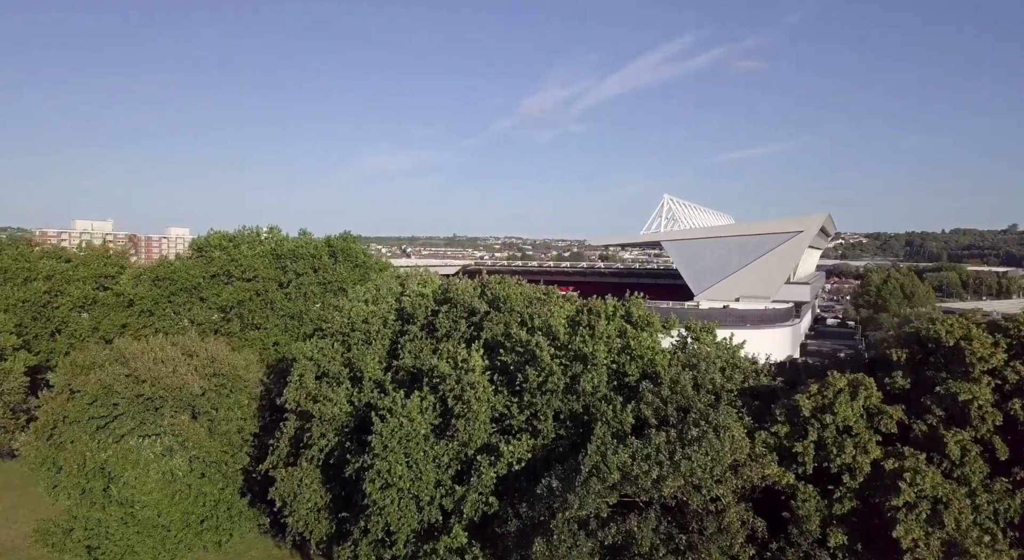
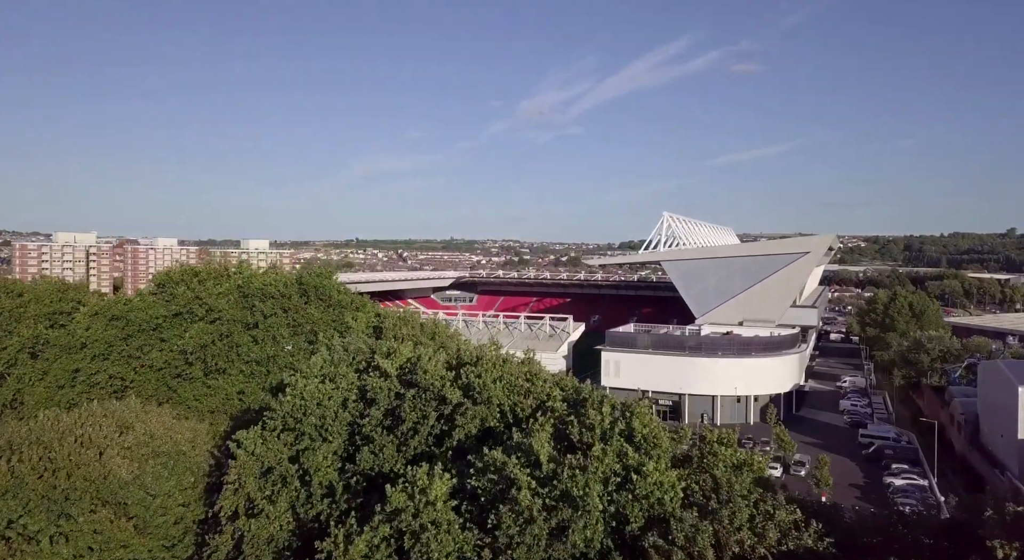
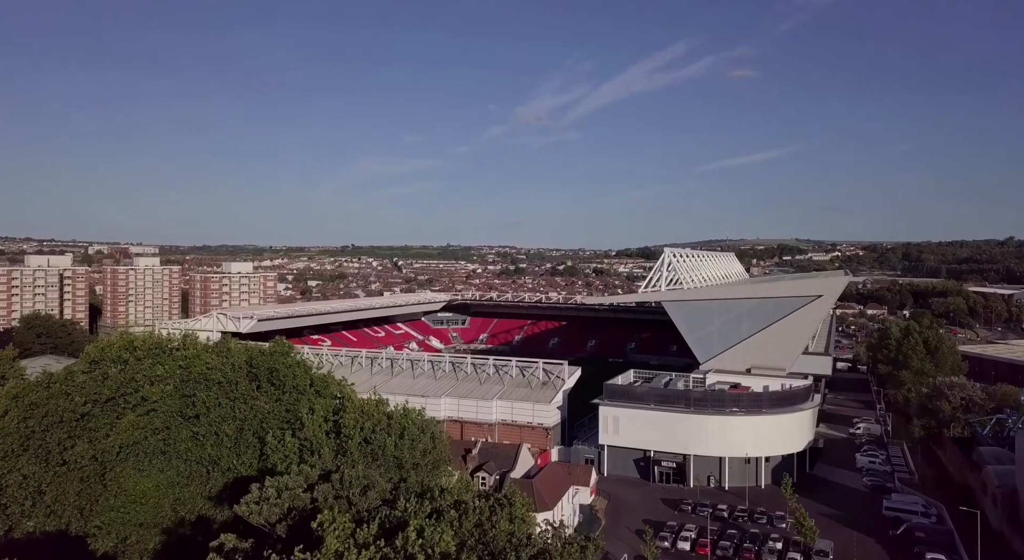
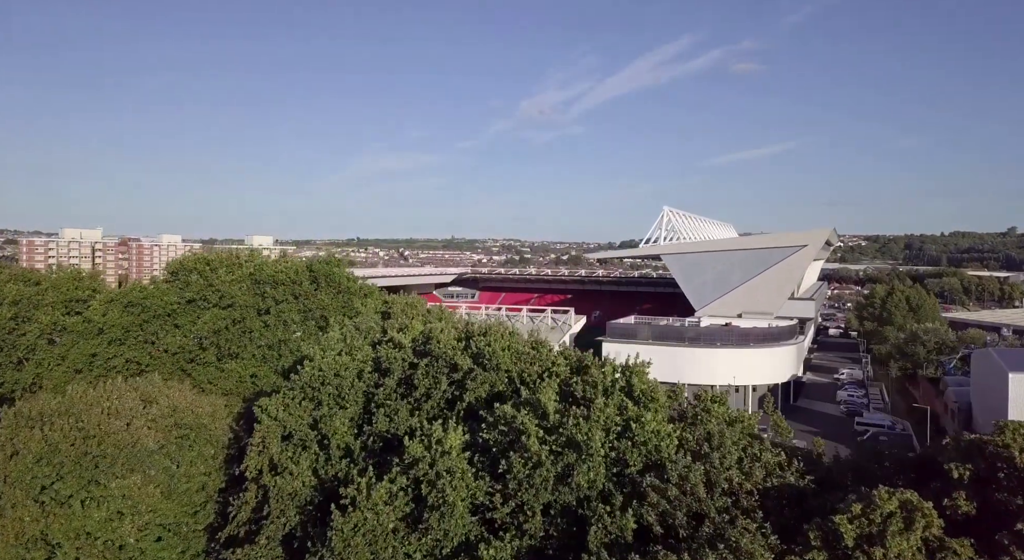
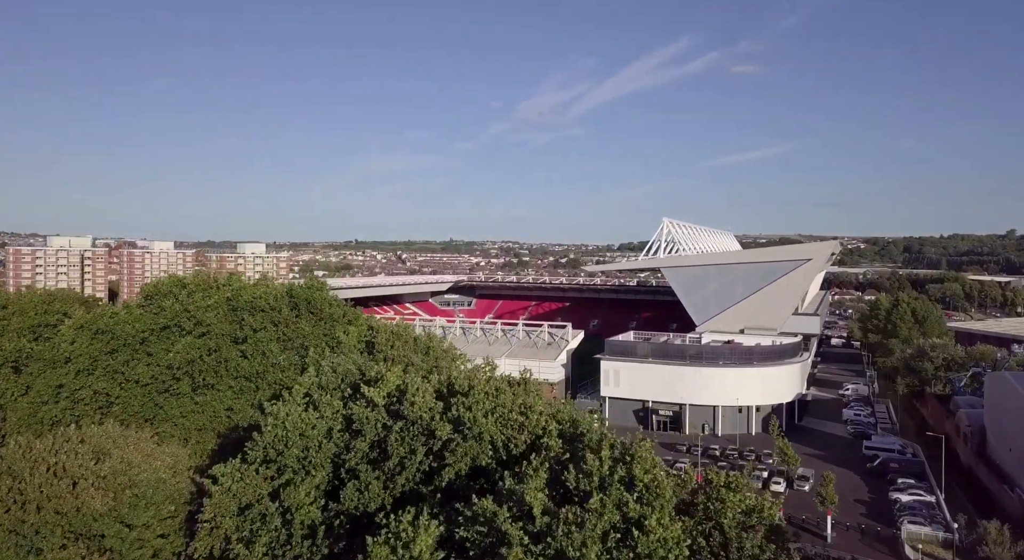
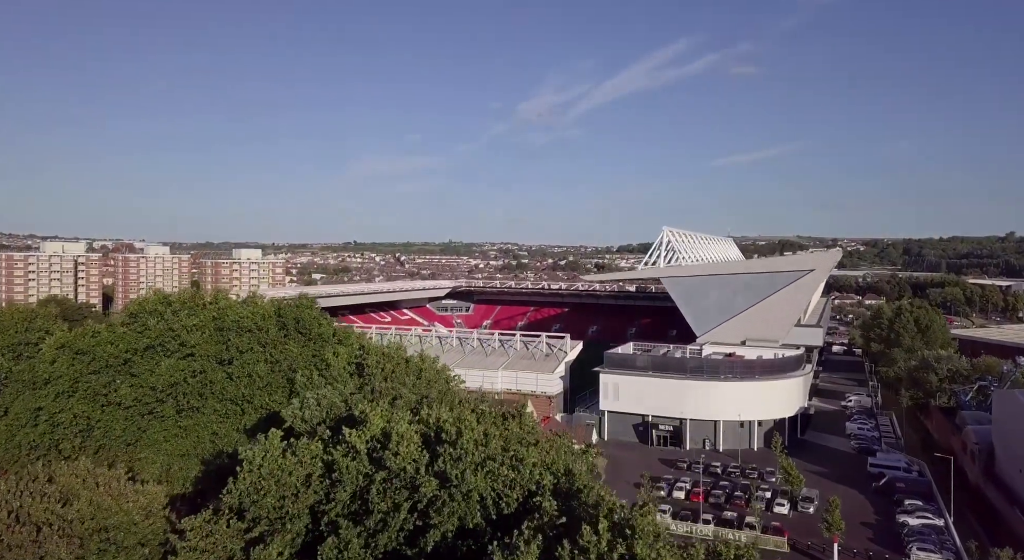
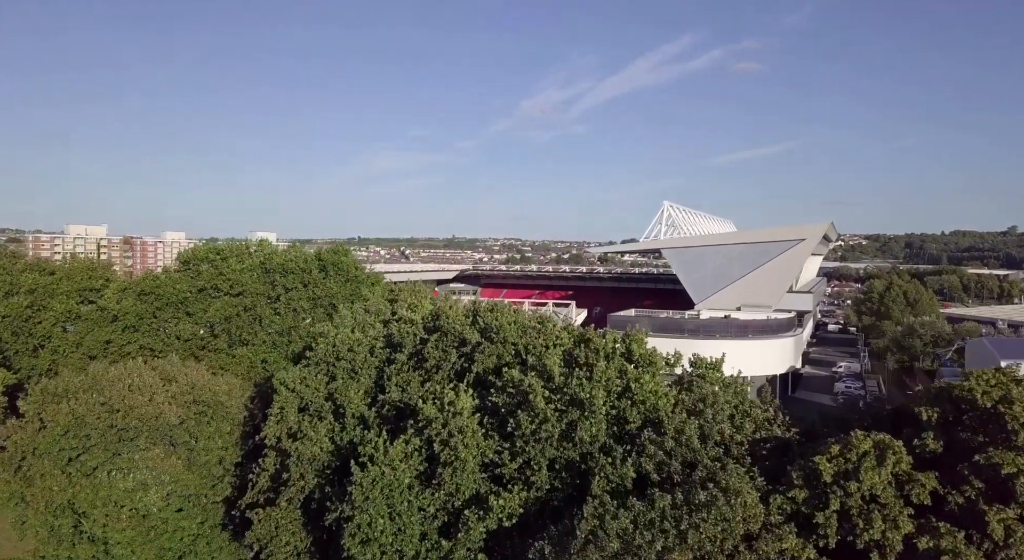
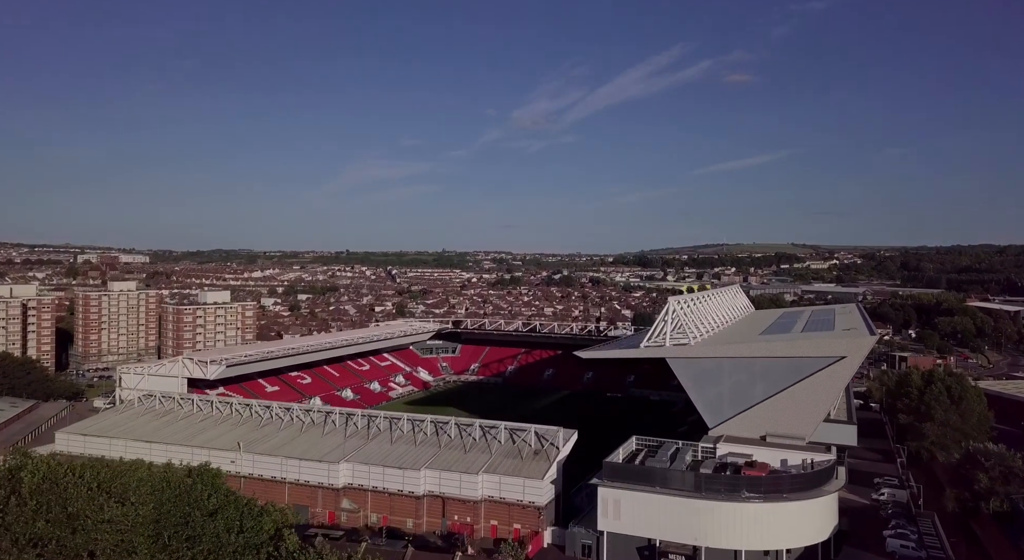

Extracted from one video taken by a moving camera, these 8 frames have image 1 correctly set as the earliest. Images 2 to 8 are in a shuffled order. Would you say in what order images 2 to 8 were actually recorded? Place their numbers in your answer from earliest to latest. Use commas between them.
7, 4, 2, 5, 6, 3, 8
